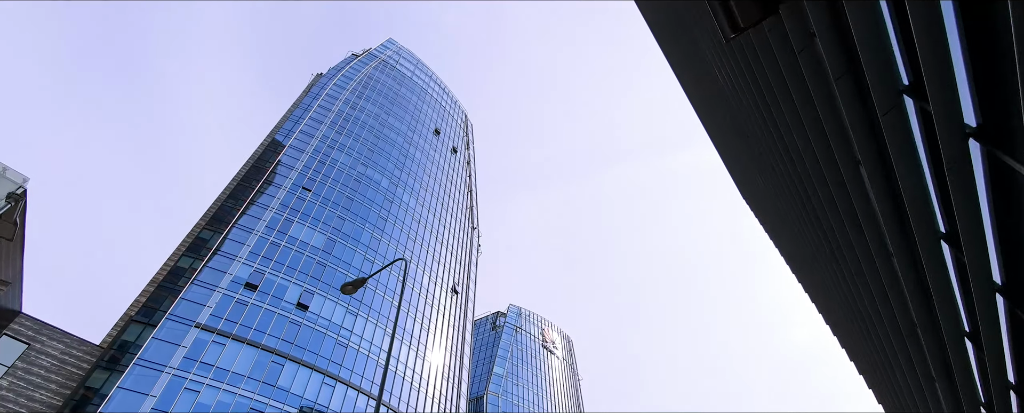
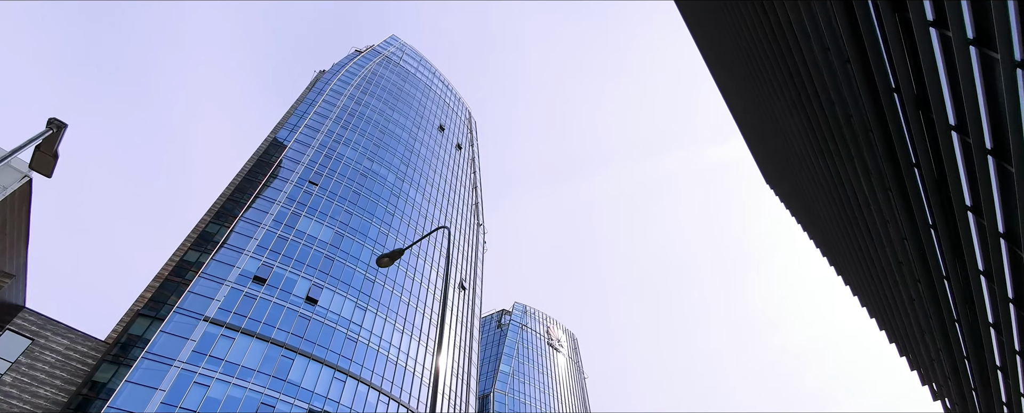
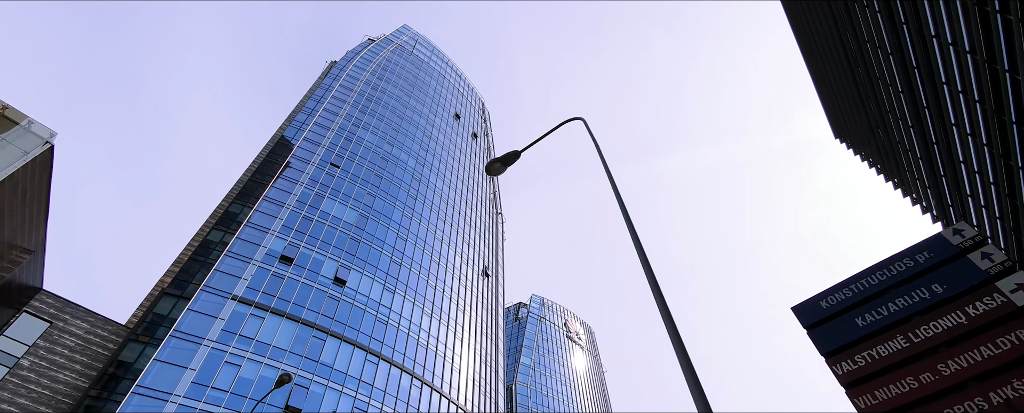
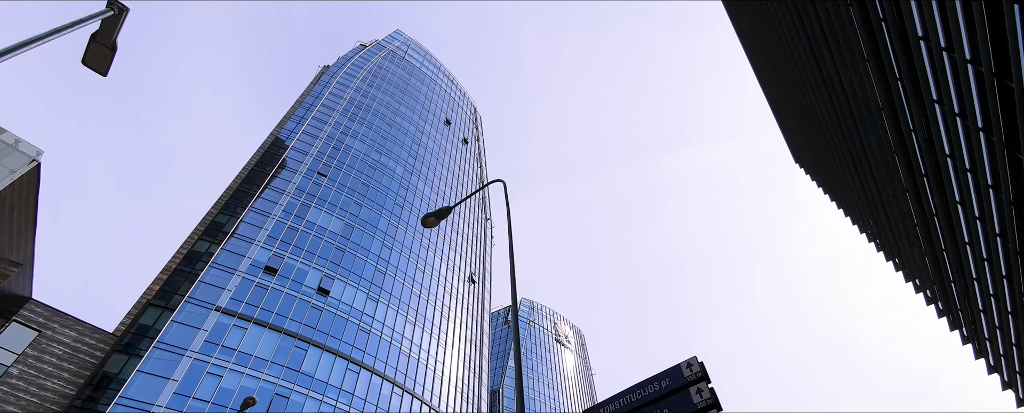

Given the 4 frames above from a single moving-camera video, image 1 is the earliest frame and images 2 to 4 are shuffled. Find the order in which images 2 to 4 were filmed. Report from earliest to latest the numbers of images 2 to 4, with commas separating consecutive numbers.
2, 4, 3
